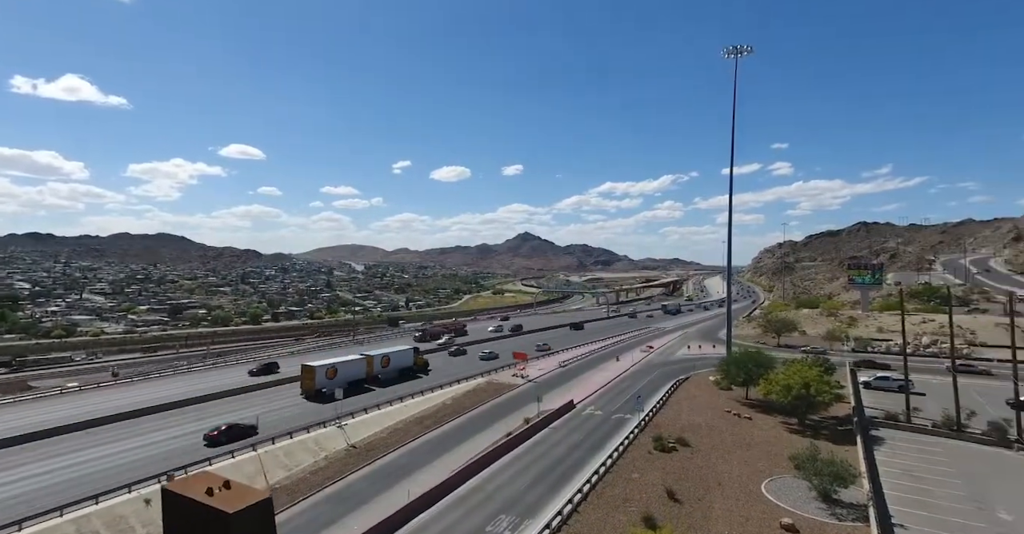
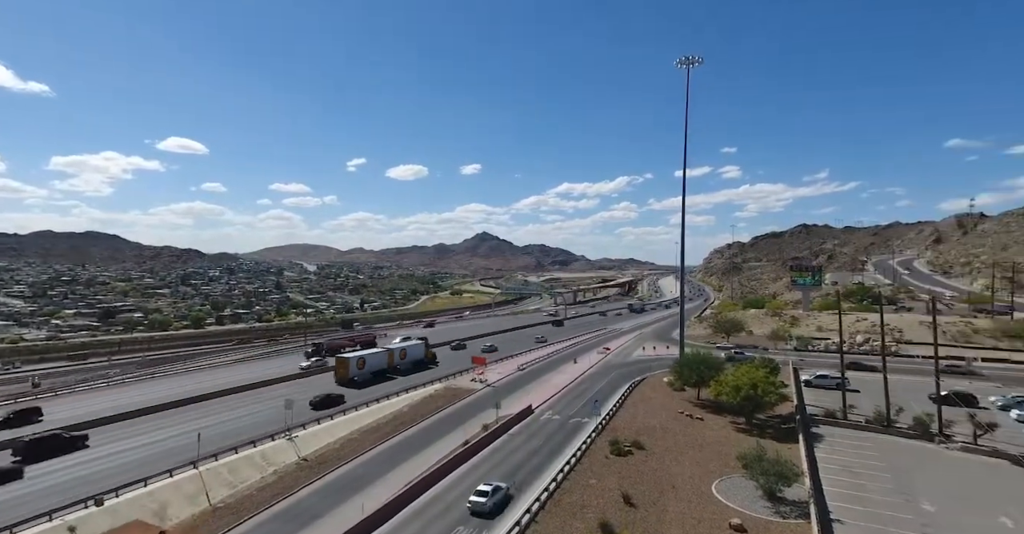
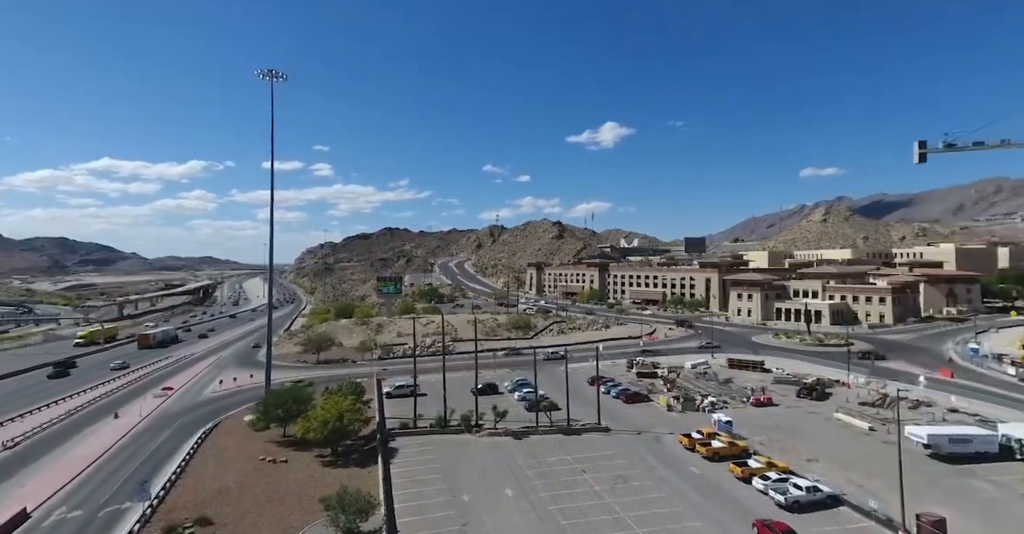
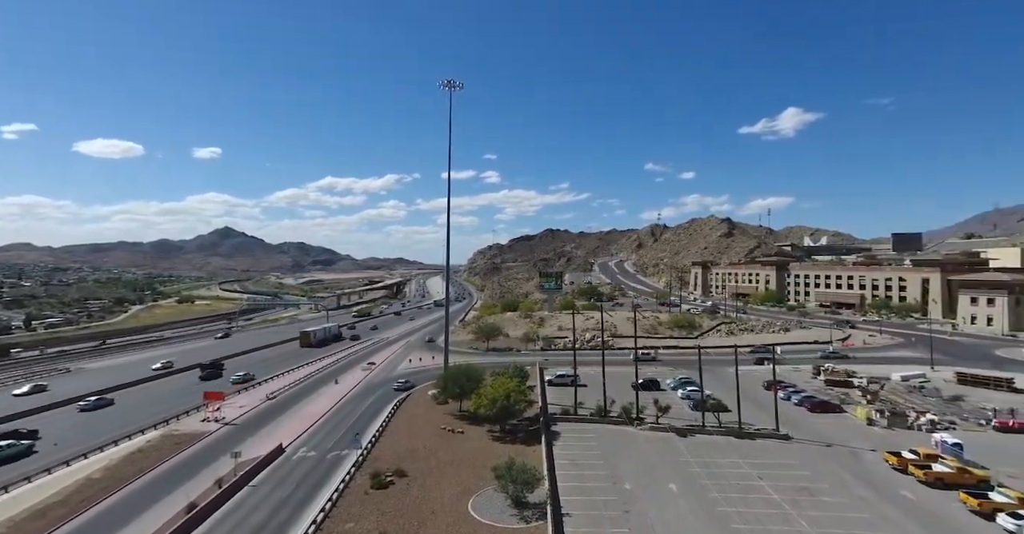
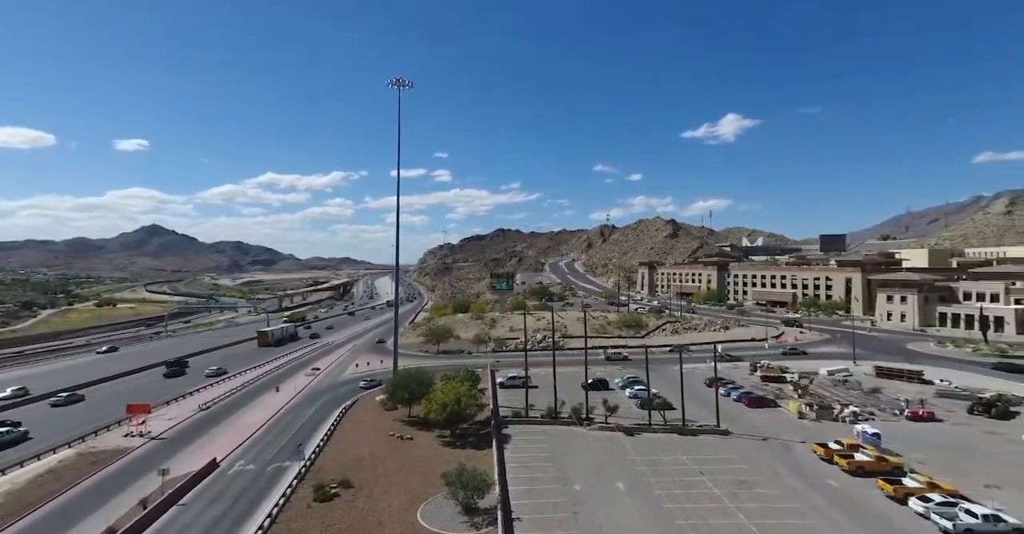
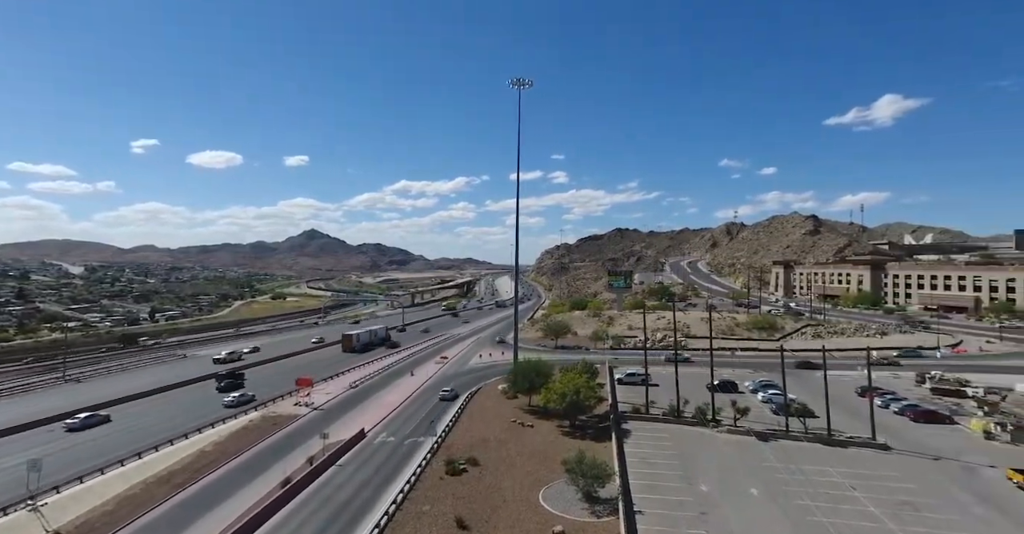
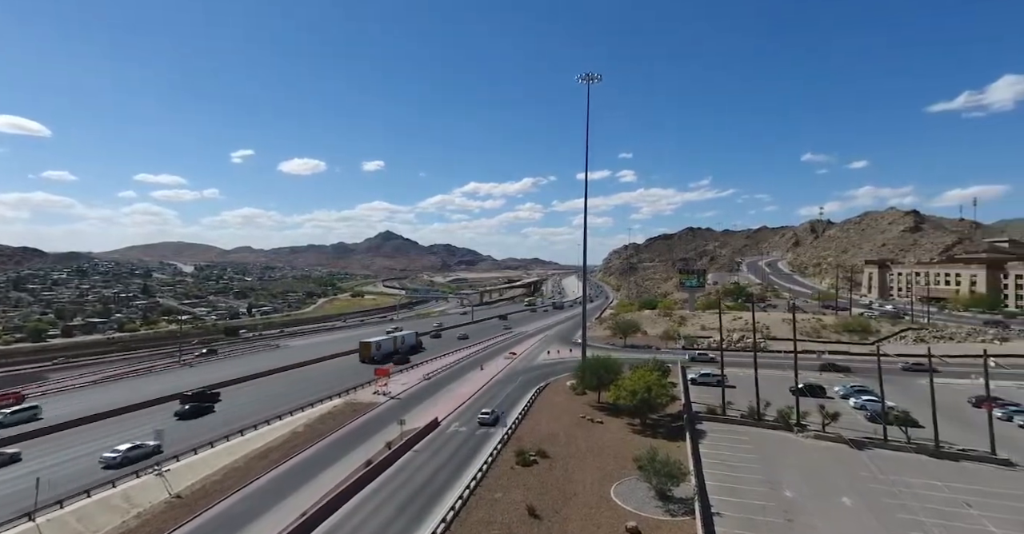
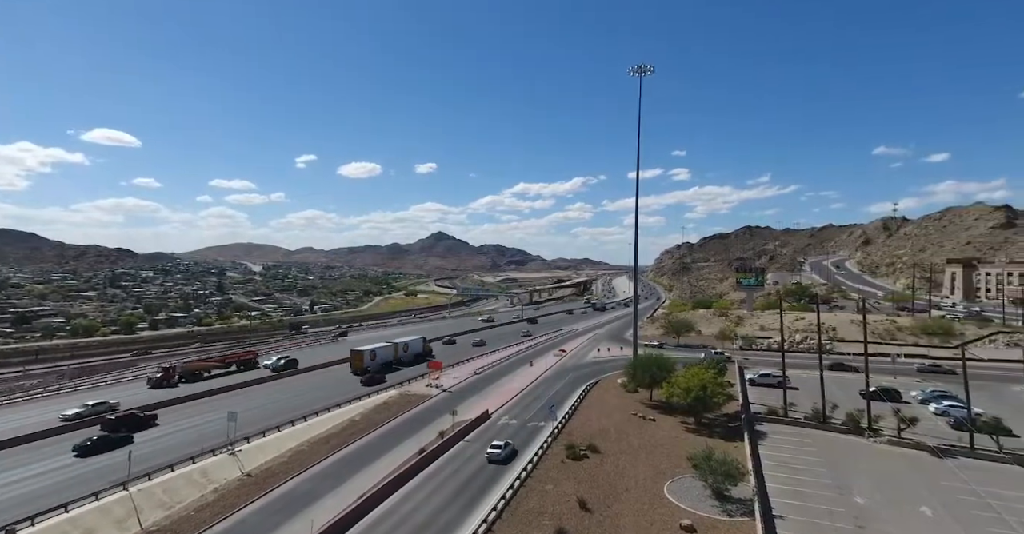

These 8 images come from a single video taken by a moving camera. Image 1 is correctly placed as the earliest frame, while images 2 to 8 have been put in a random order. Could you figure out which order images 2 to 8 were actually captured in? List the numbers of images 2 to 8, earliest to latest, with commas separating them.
2, 8, 7, 6, 4, 5, 3
